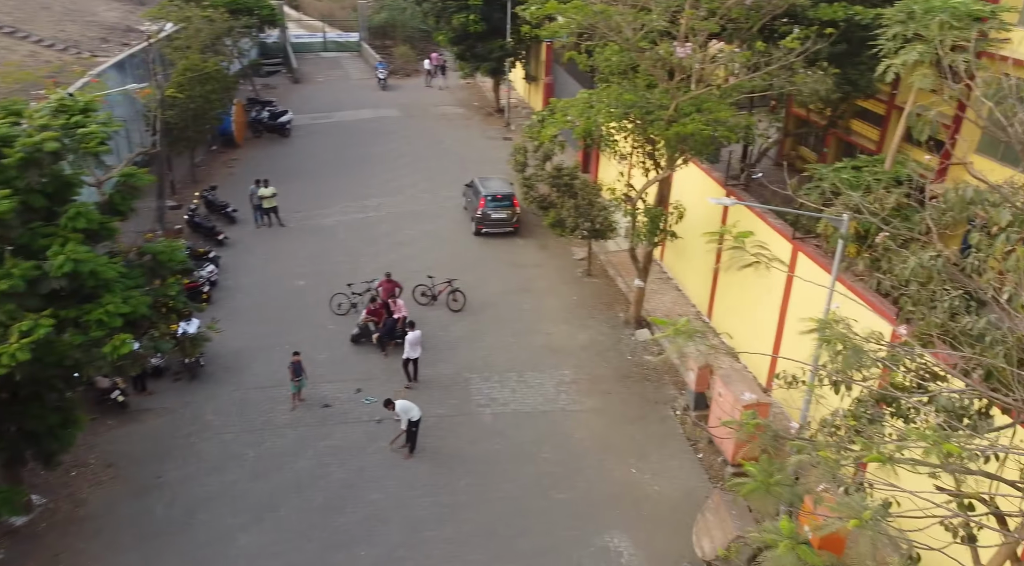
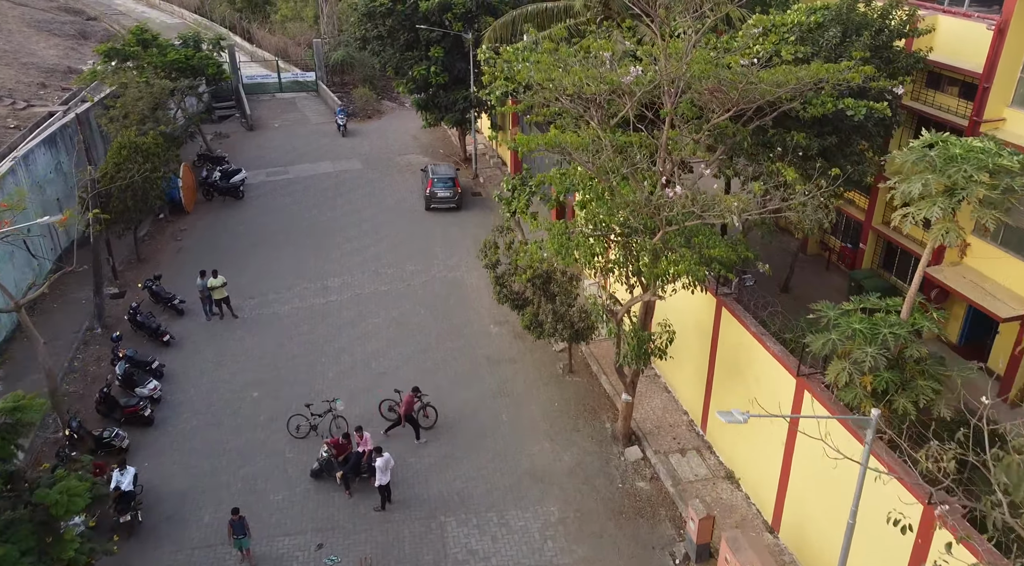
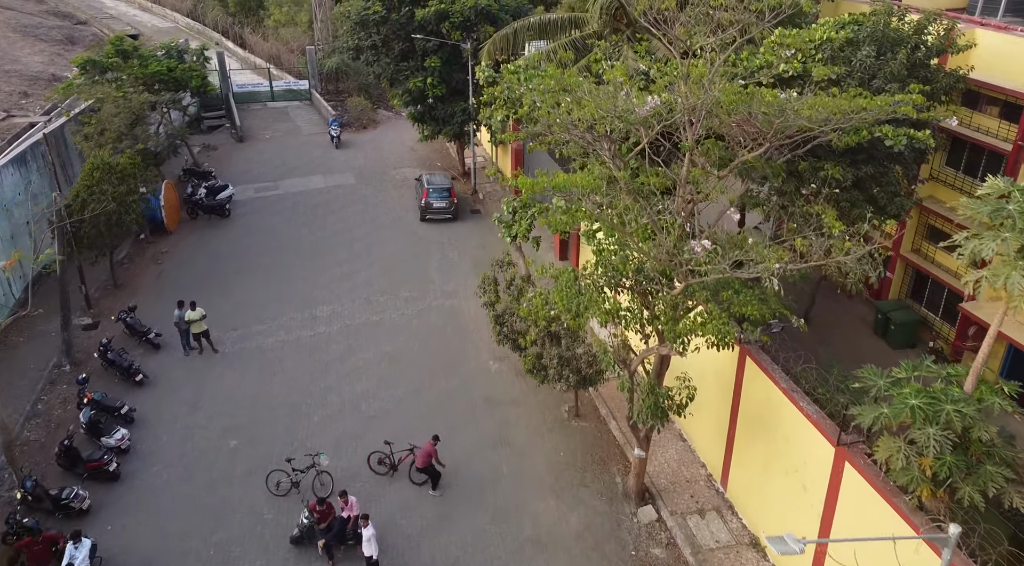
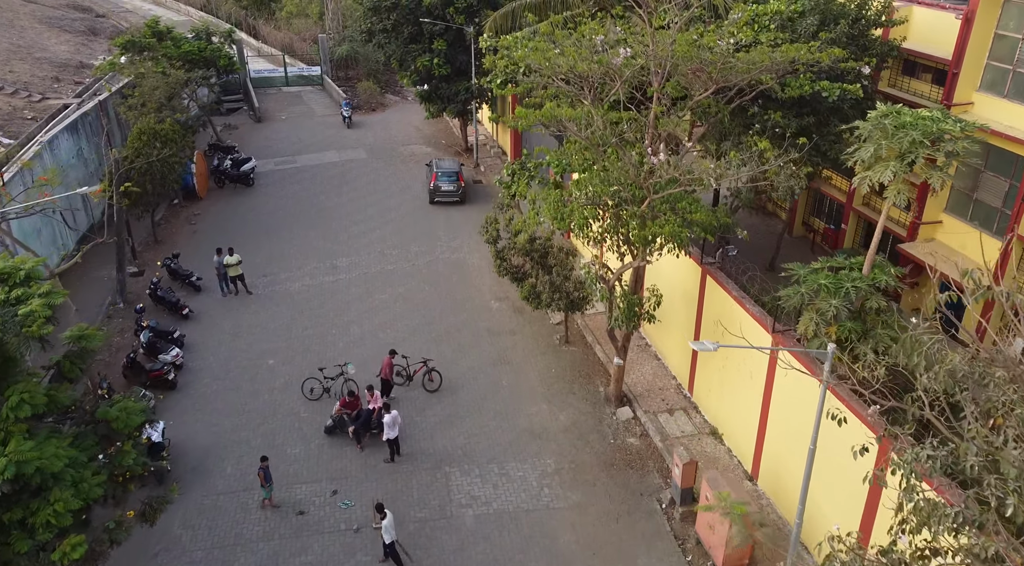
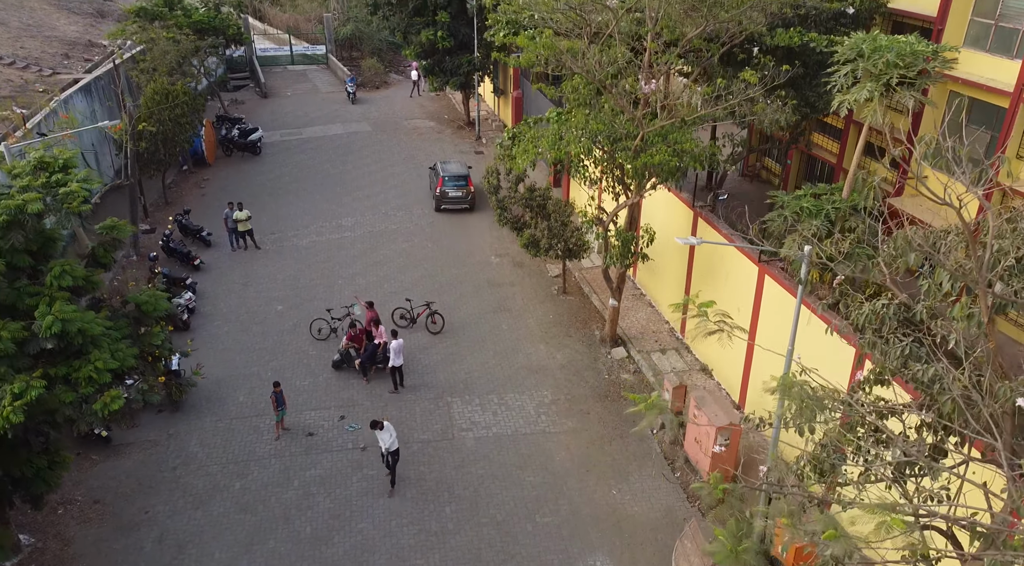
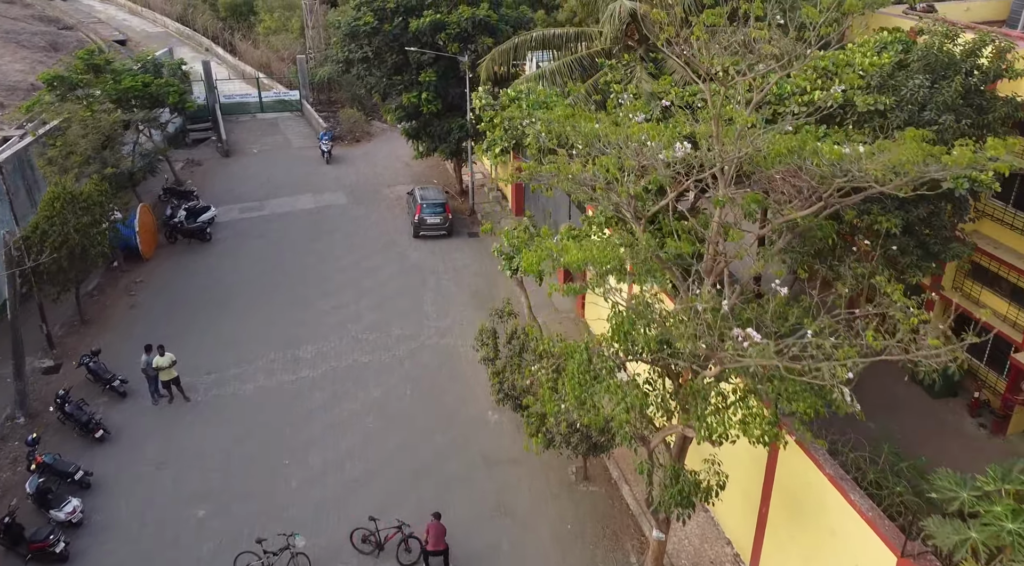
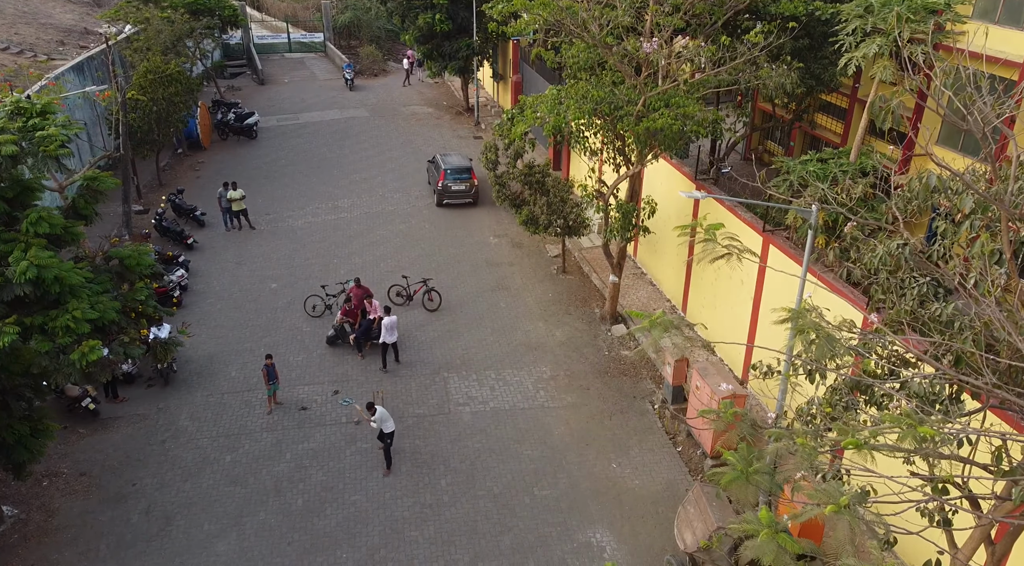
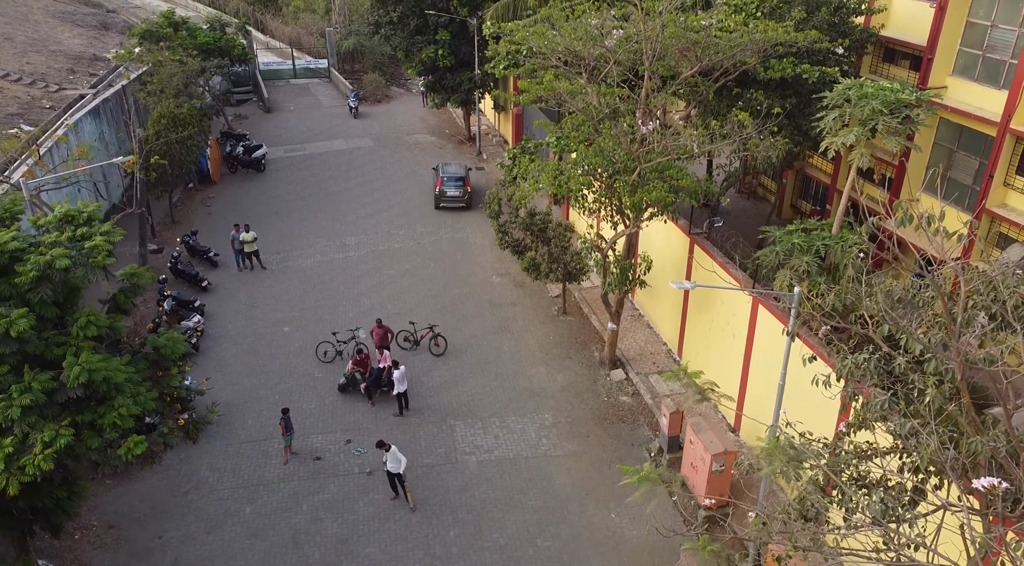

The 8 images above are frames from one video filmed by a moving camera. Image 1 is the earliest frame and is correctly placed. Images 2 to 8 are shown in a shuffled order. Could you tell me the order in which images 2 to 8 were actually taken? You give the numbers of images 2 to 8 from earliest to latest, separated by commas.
7, 5, 8, 4, 2, 3, 6
